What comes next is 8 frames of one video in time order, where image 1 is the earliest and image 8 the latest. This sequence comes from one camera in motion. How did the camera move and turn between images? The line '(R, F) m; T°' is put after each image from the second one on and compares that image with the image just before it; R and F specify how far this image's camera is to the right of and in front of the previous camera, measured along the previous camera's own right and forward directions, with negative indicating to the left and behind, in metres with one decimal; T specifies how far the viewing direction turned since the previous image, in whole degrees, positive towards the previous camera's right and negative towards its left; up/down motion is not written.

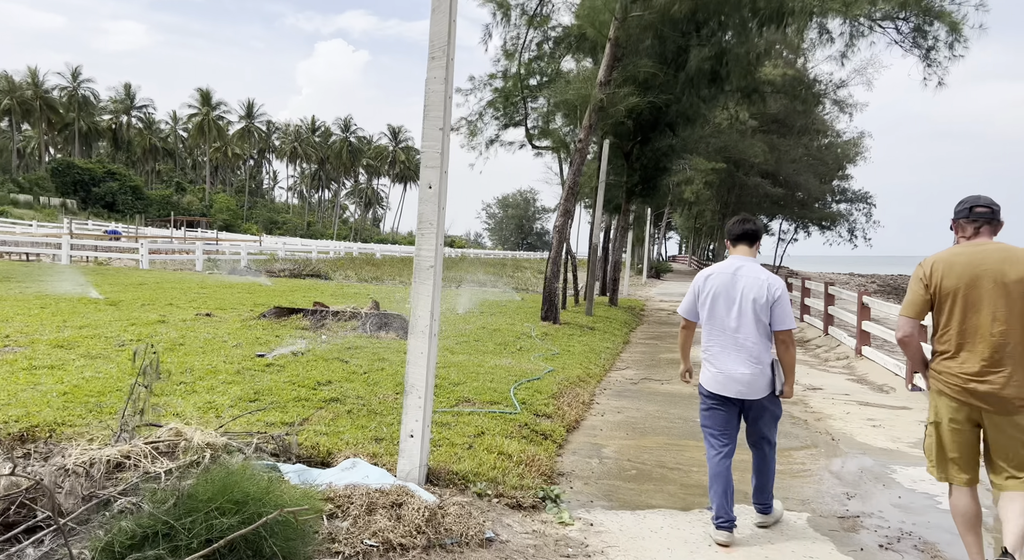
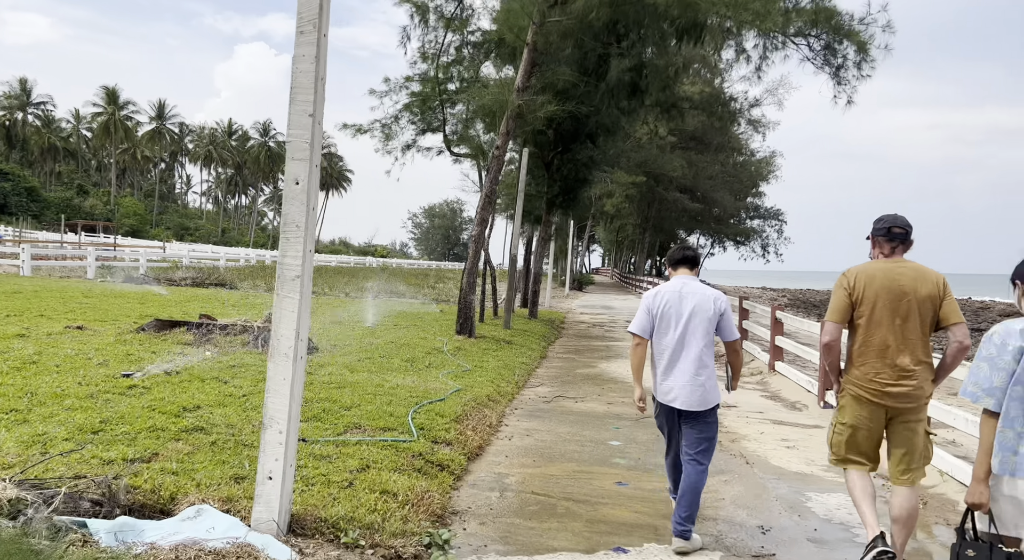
(+0.2, +0.6) m; +5°
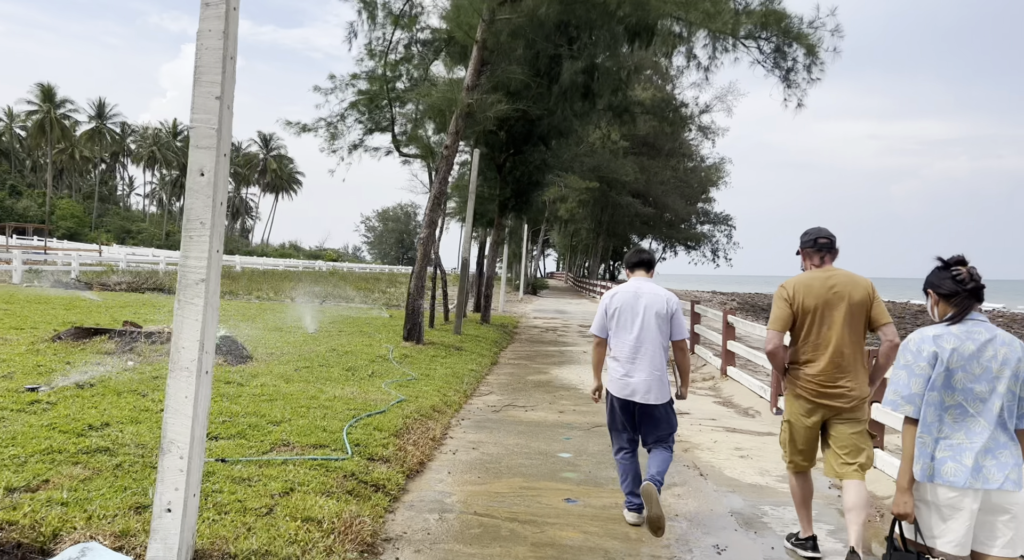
(+0.1, +0.4) m; +3°
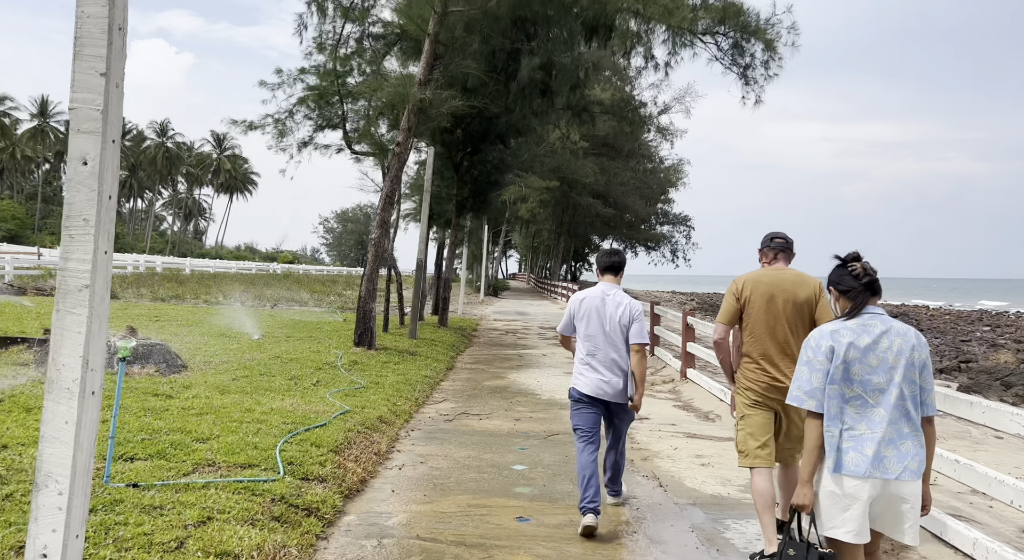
(+0.1, +0.4) m; +3°
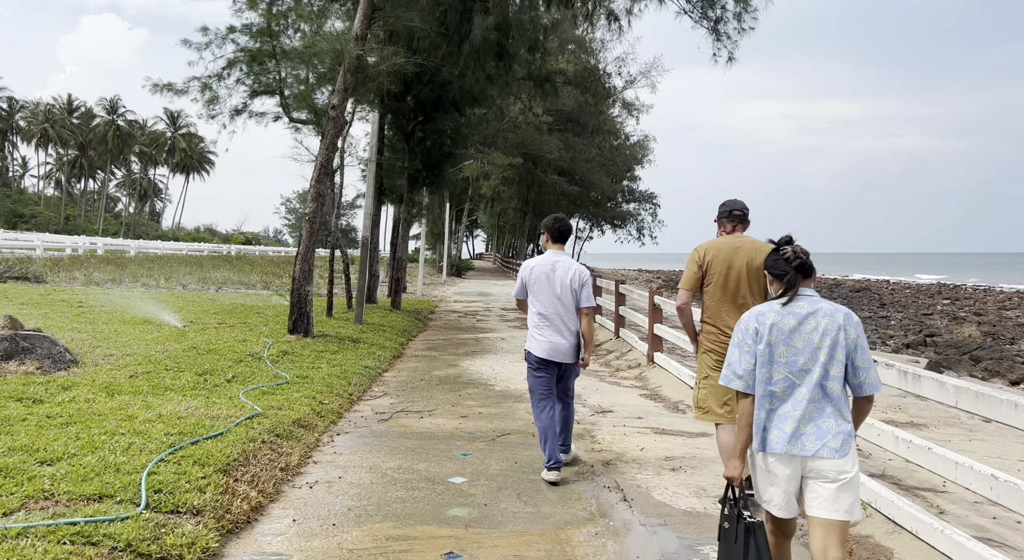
(+0.2, +1.1) m; +2°
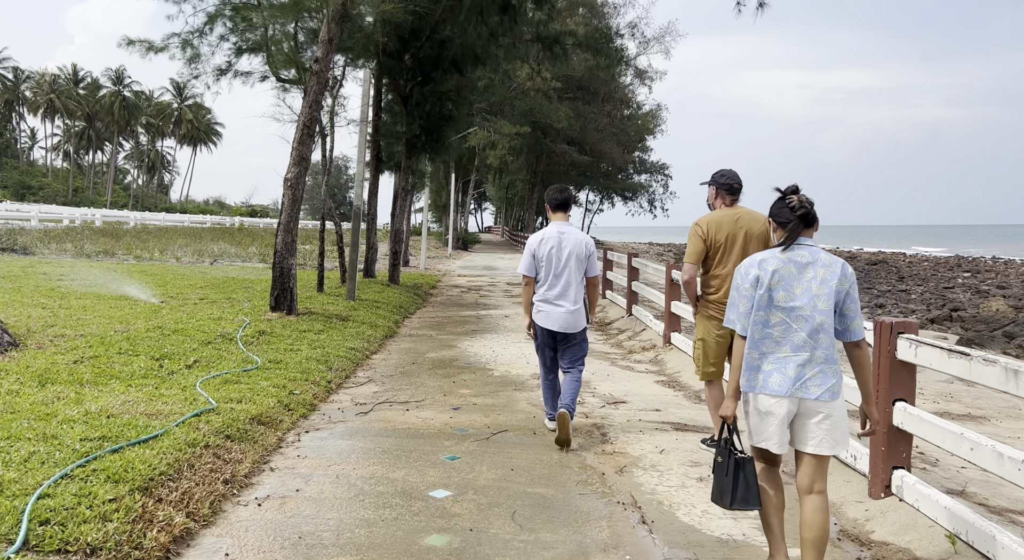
(+0.1, +1.0) m; -1°
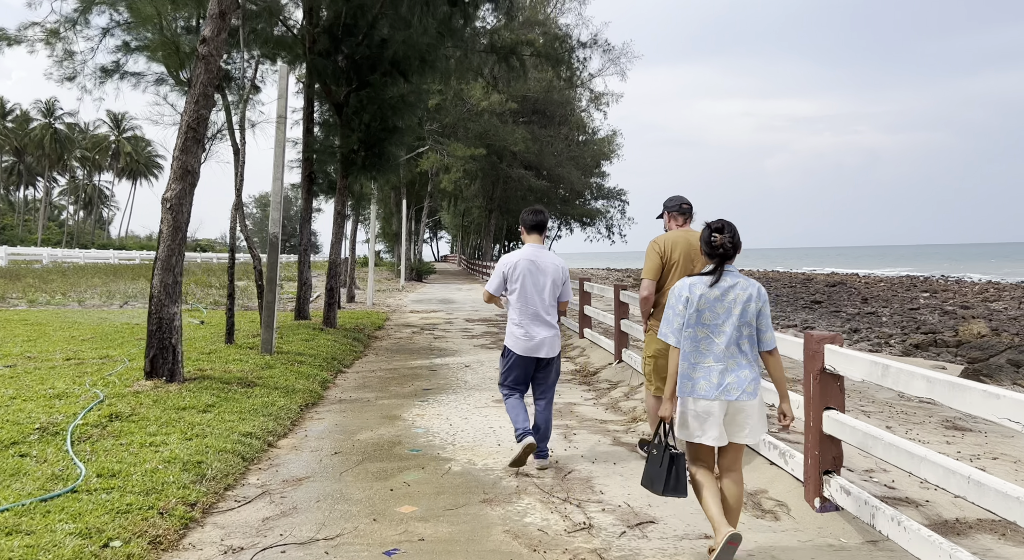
(0.0, +2.4) m; +3°
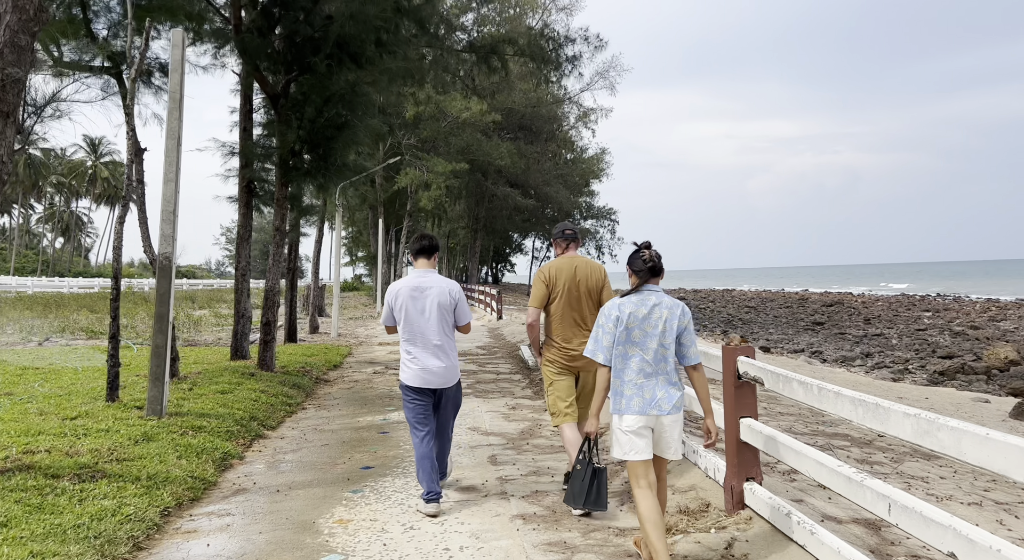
(+0.1, +2.5) m; +1°
